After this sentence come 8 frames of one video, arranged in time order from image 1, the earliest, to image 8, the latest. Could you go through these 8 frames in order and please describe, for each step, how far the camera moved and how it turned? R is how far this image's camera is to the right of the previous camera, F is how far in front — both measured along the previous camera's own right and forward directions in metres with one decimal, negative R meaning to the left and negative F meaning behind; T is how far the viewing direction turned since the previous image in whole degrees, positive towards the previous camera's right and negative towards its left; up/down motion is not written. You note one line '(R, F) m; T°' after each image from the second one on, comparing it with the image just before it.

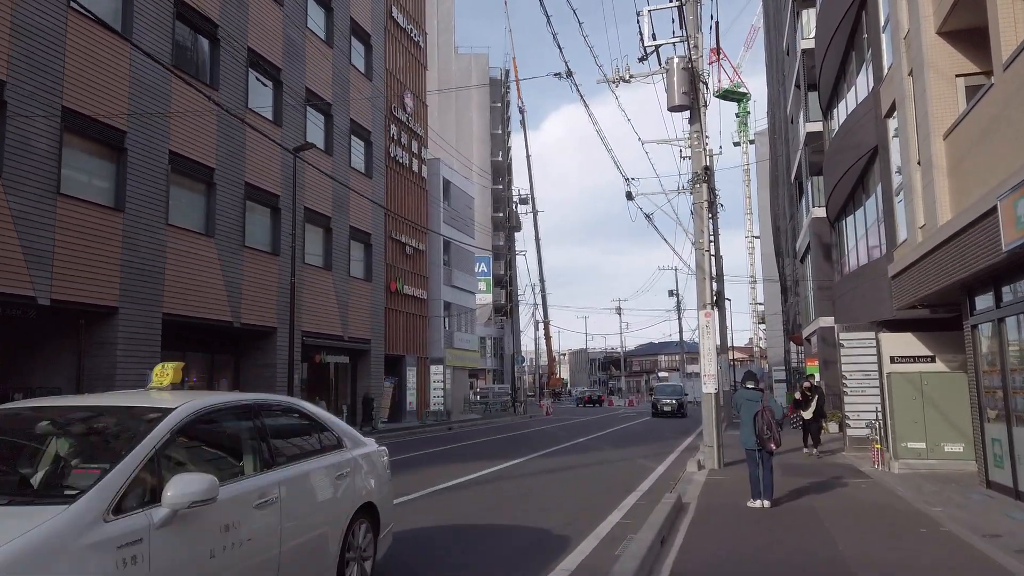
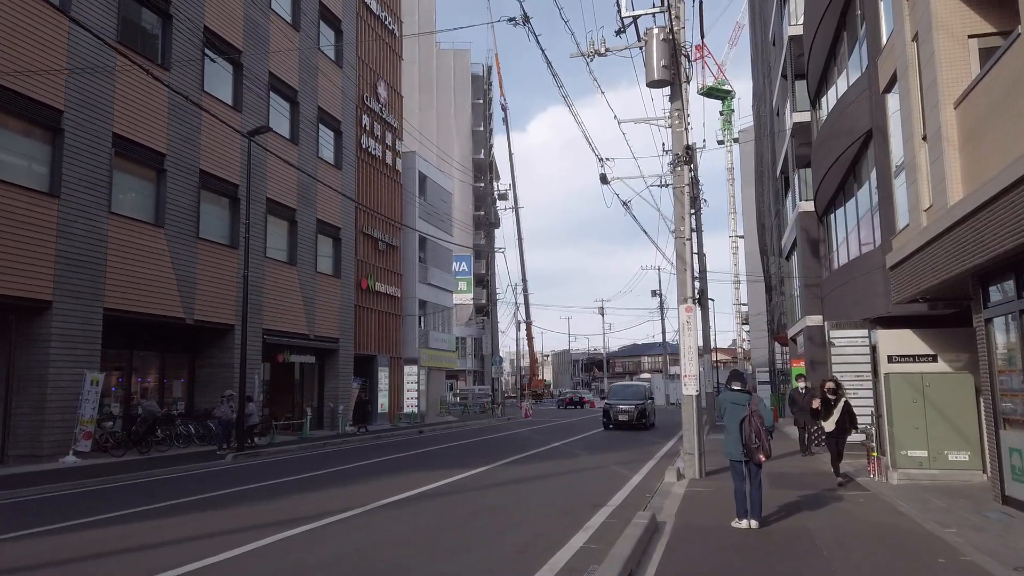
(+0.4, +1.3) m; +1°
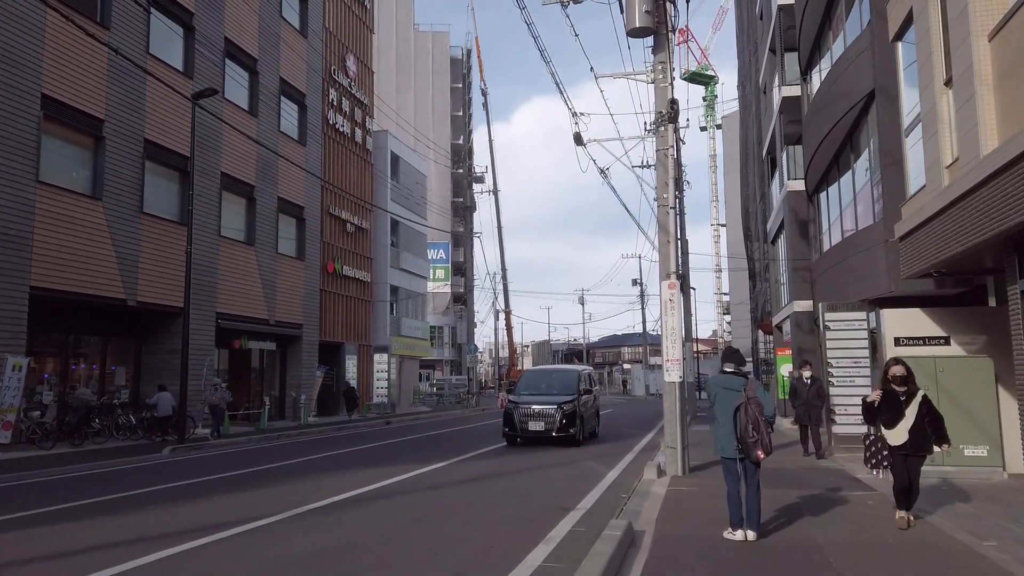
(+0.3, +1.5) m; +1°
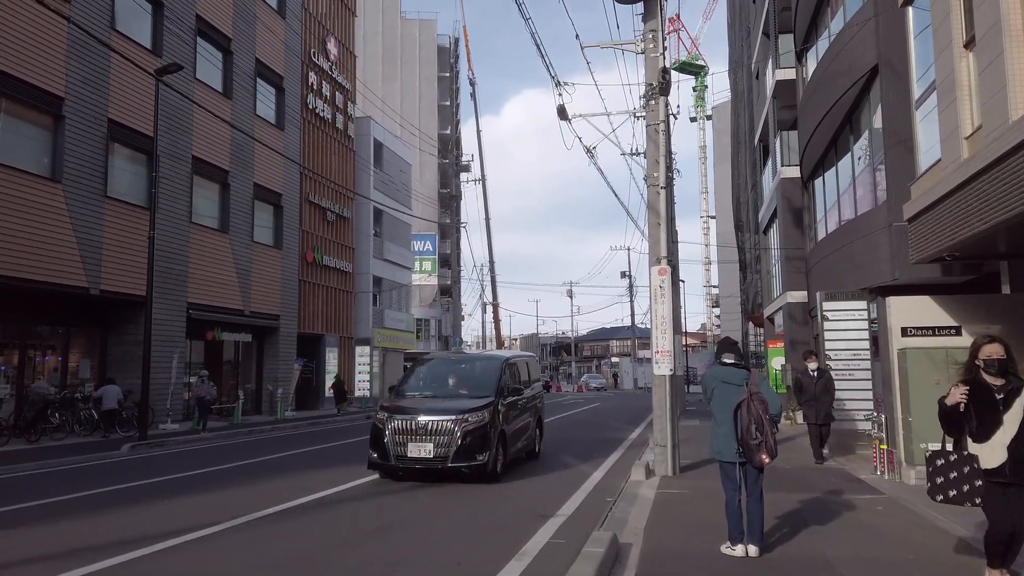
(+0.2, +0.9) m; +1°
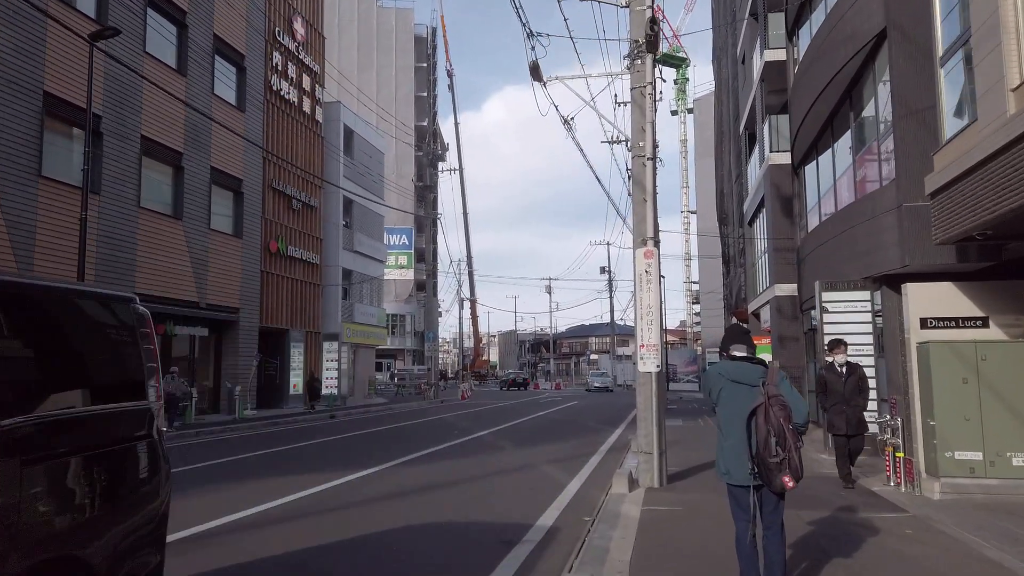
(+0.2, +1.4) m; +2°
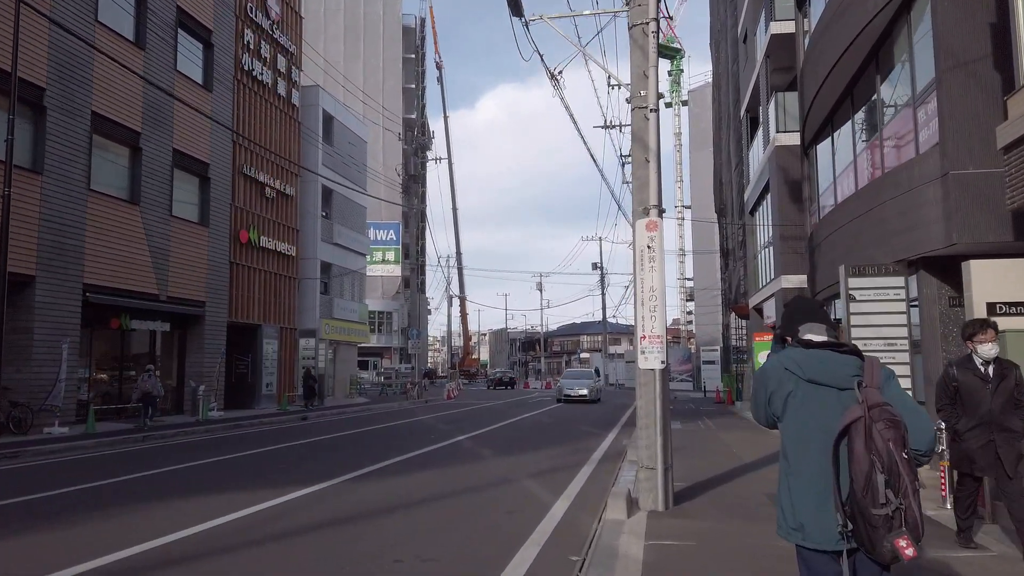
(+0.2, +1.7) m; +1°
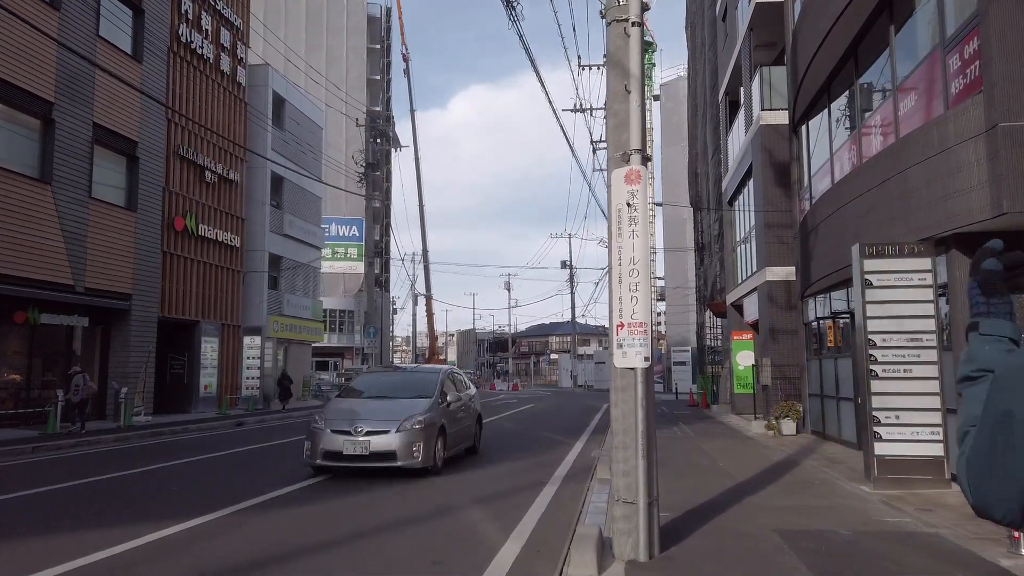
(+0.3, +2.0) m; +2°
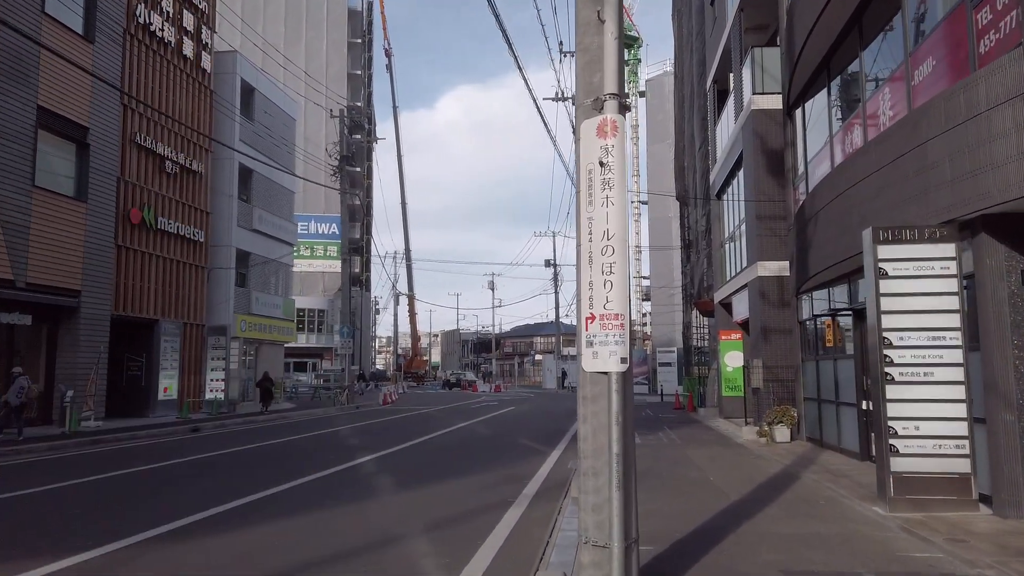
(+0.3, +1.3) m; +1°
